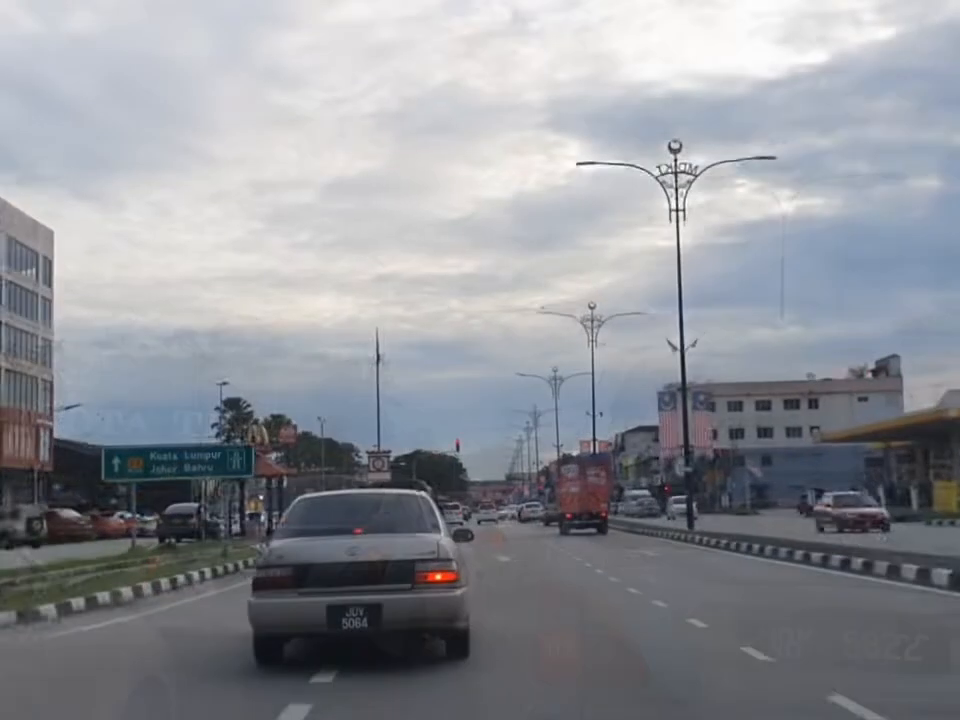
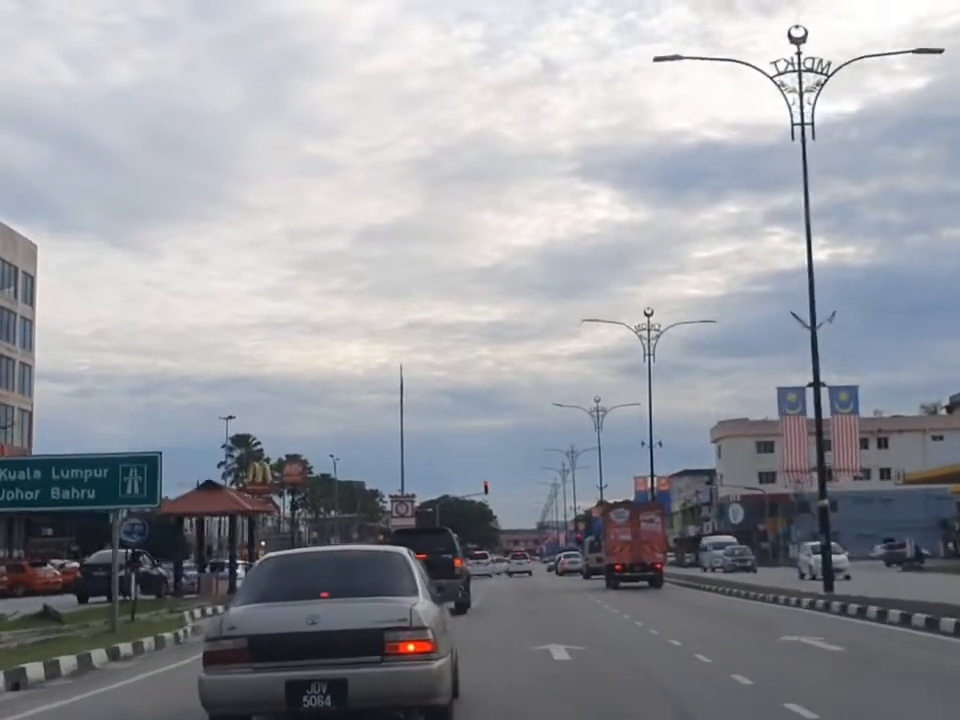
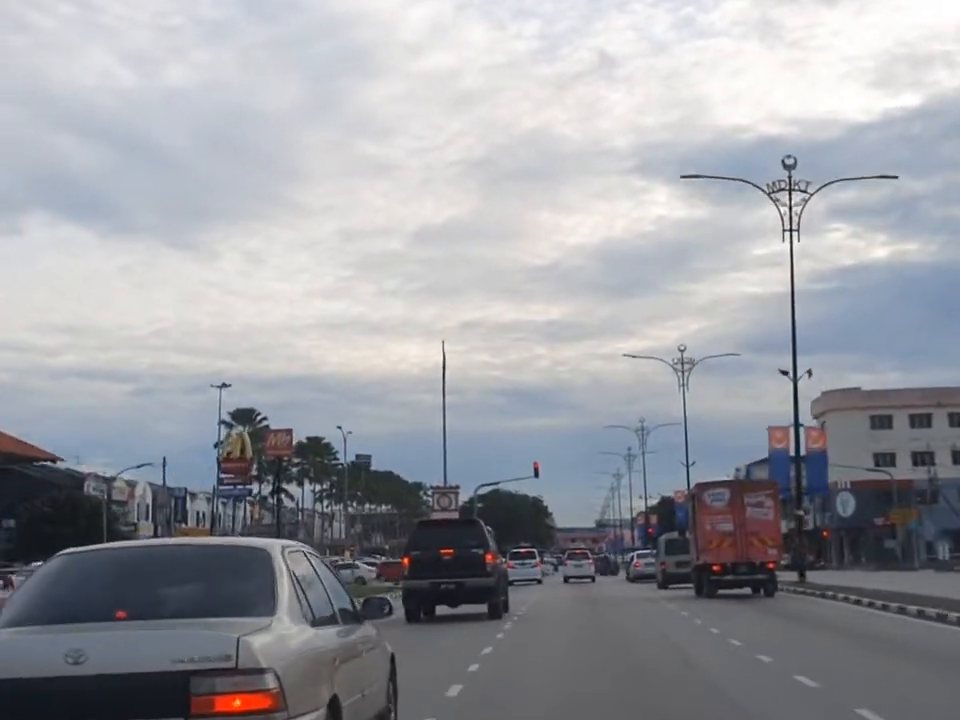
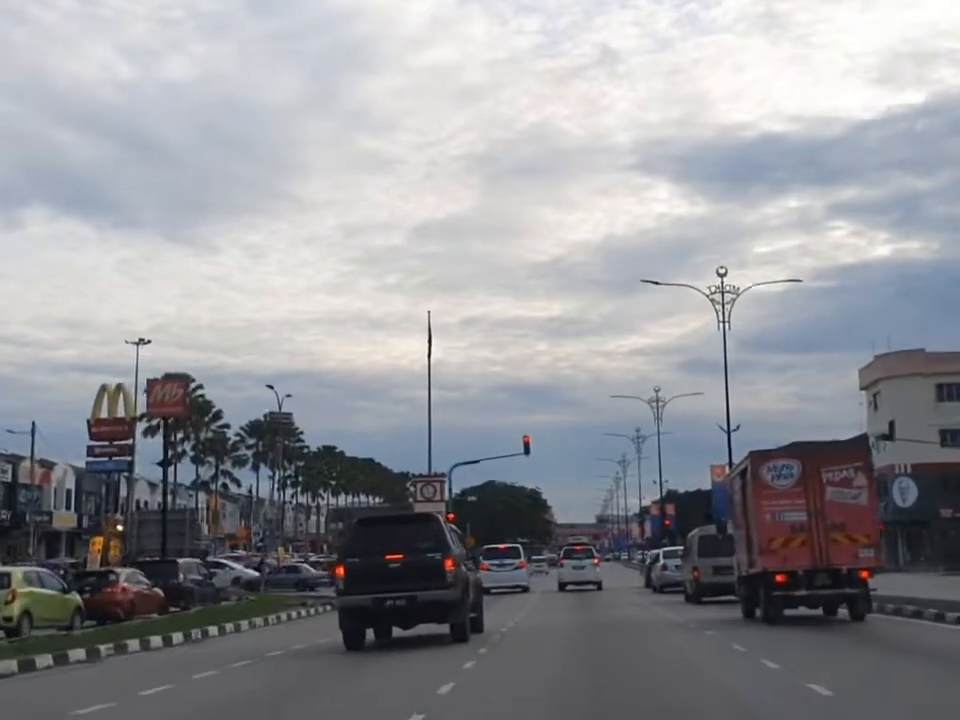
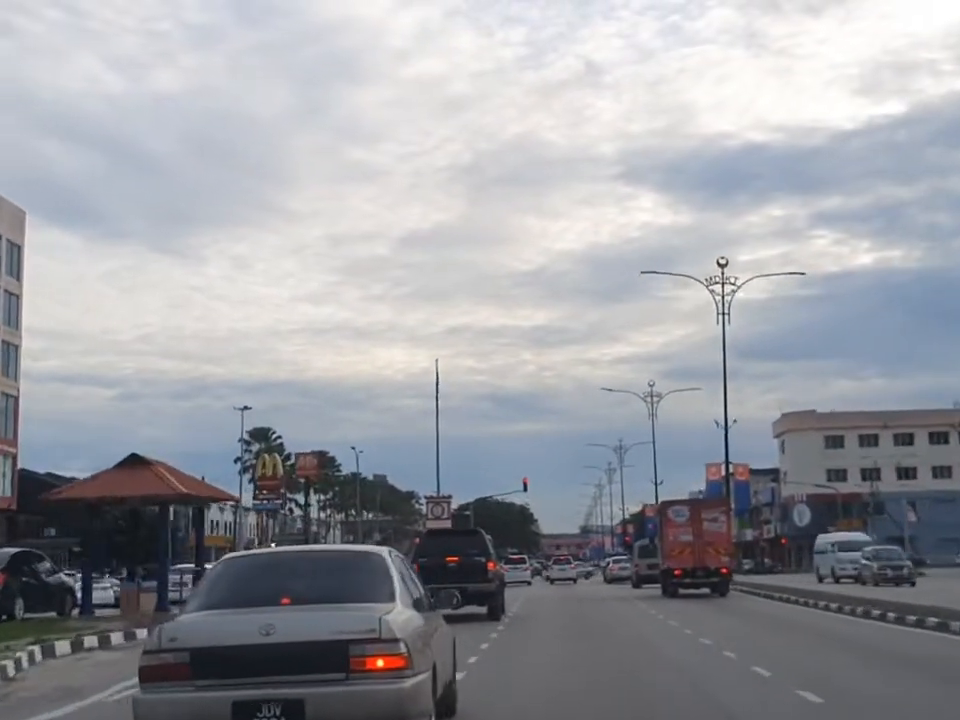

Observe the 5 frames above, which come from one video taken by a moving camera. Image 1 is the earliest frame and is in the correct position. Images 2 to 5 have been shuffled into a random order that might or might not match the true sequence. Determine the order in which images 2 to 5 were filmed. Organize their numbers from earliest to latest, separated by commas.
2, 5, 3, 4
